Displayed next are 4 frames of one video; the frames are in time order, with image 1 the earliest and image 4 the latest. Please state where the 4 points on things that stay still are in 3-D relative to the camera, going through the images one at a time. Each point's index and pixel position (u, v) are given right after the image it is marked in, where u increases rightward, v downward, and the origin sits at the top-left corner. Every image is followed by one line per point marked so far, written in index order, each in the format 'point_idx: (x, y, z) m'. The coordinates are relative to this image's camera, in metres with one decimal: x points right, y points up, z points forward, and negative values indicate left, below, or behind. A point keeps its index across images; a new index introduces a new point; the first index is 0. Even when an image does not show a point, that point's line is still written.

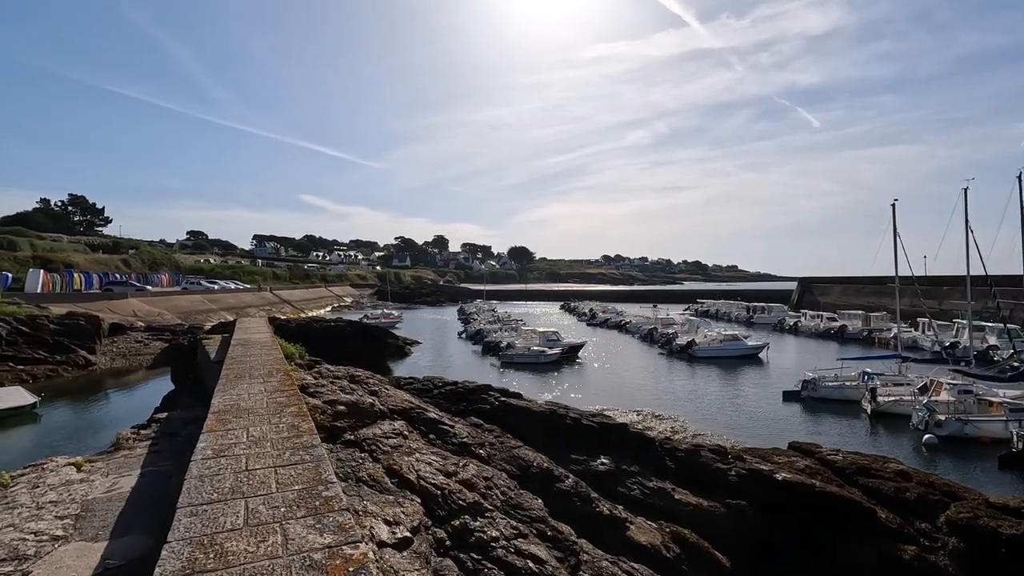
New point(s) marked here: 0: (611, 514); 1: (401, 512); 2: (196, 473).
0: (+1.4, -3.3, +7.9) m
1: (-1.1, -2.3, +5.6) m
2: (-2.1, -1.2, +3.6) m
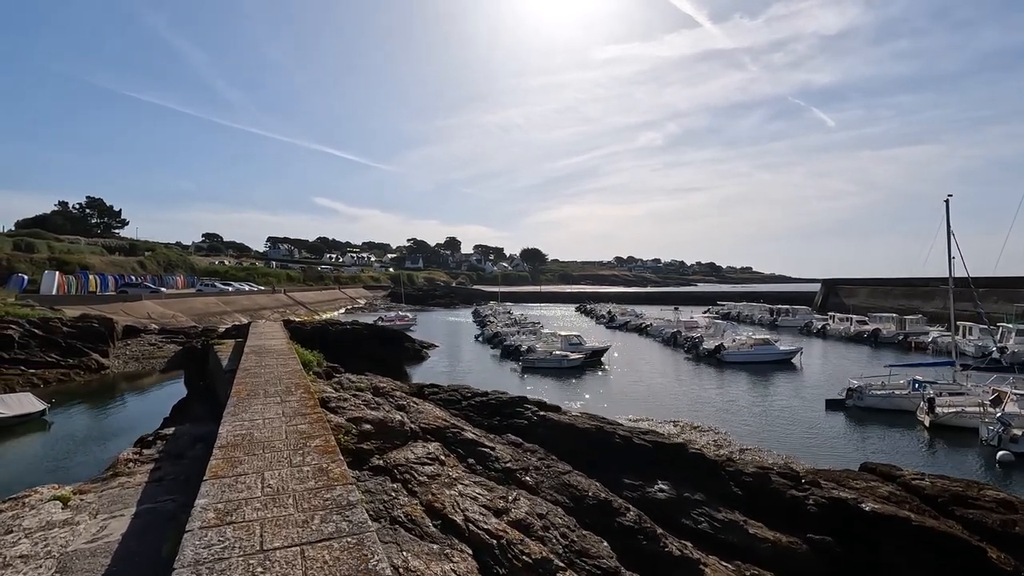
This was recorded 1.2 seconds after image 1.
0: (+2.1, -3.3, +6.8) m
1: (-0.5, -2.3, +4.5) m
2: (-1.5, -1.2, +2.5) m
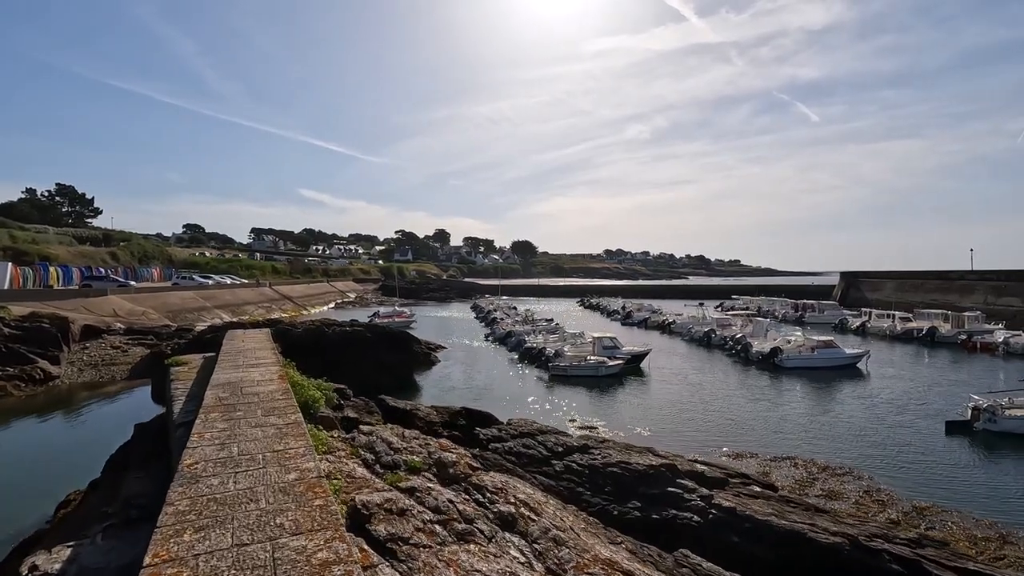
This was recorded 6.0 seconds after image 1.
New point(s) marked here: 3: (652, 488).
0: (+4.0, -3.4, +2.4) m
1: (+1.4, -2.4, +0.1) m
2: (+0.5, -1.3, -1.9) m
3: (+1.7, -2.5, +6.8) m
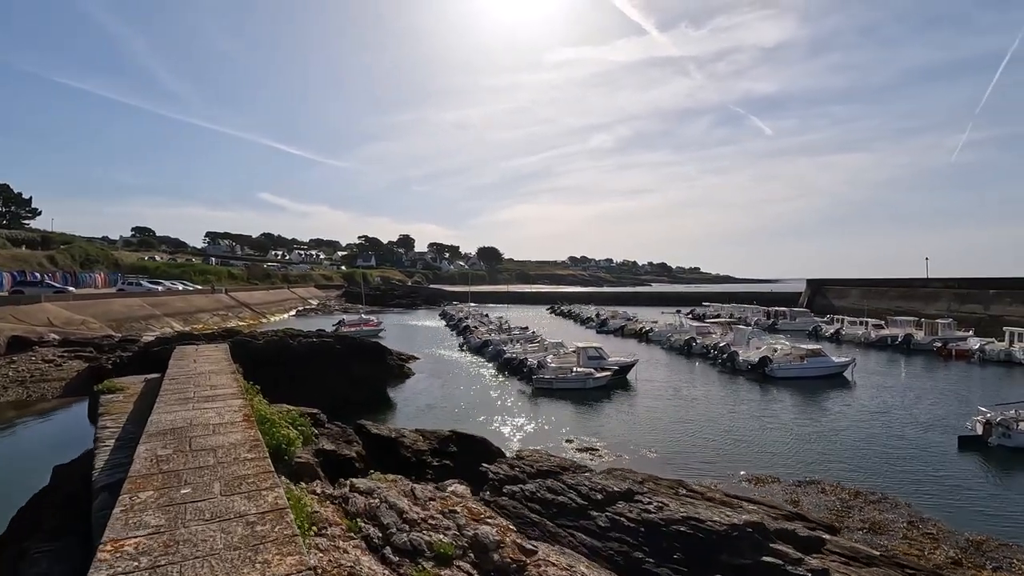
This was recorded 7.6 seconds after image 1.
0: (+4.7, -3.4, +1.0) m
1: (+2.3, -2.4, -1.5) m
2: (+1.5, -1.3, -3.5) m
3: (+2.2, -2.6, +5.2) m
